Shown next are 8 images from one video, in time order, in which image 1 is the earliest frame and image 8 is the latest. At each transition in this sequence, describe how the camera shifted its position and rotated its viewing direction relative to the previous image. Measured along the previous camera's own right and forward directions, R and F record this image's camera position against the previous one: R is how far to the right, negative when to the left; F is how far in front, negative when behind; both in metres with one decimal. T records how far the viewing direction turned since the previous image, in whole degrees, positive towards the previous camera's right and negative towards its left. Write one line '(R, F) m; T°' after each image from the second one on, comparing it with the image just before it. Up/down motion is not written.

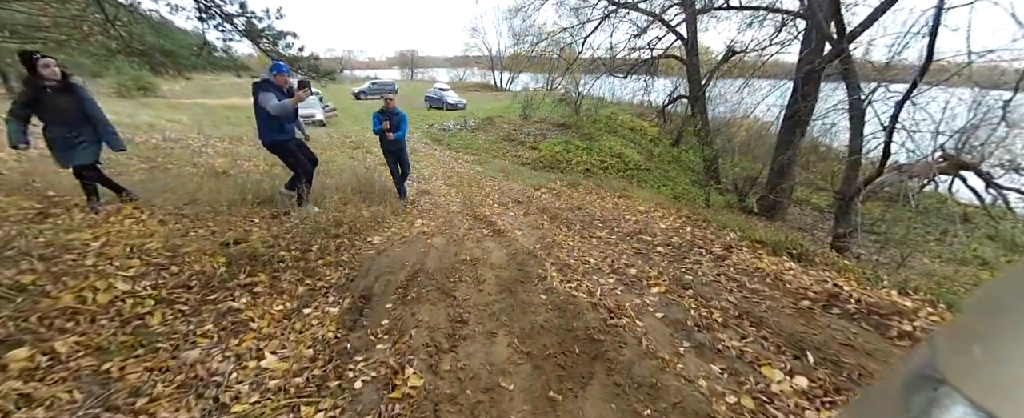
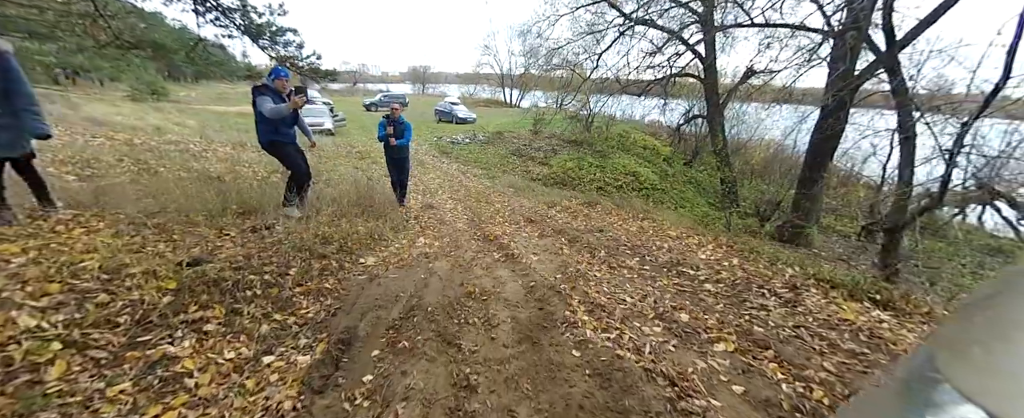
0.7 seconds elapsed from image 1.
(-0.2, +0.7) m; -1°
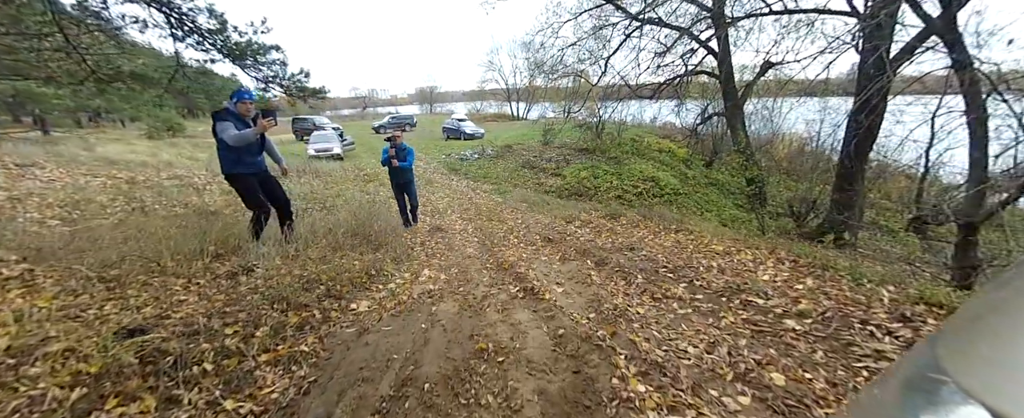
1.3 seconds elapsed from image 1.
(0.0, +0.7) m; -2°
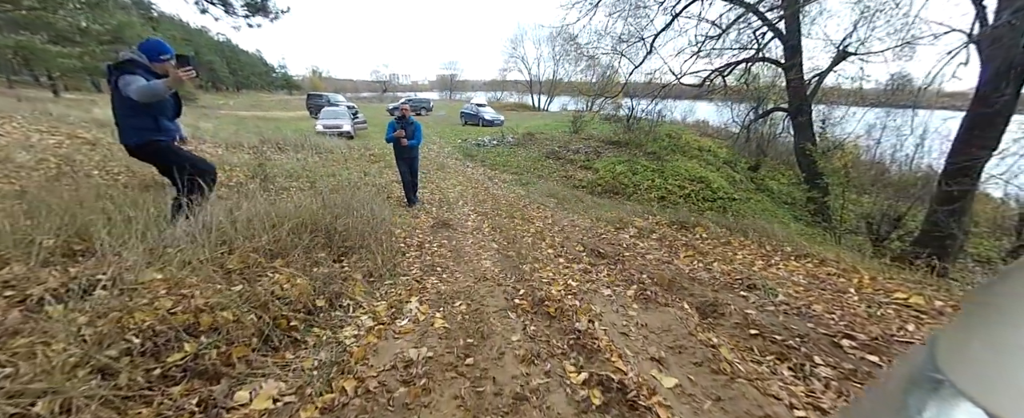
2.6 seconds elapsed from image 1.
(-0.3, +1.8) m; -2°
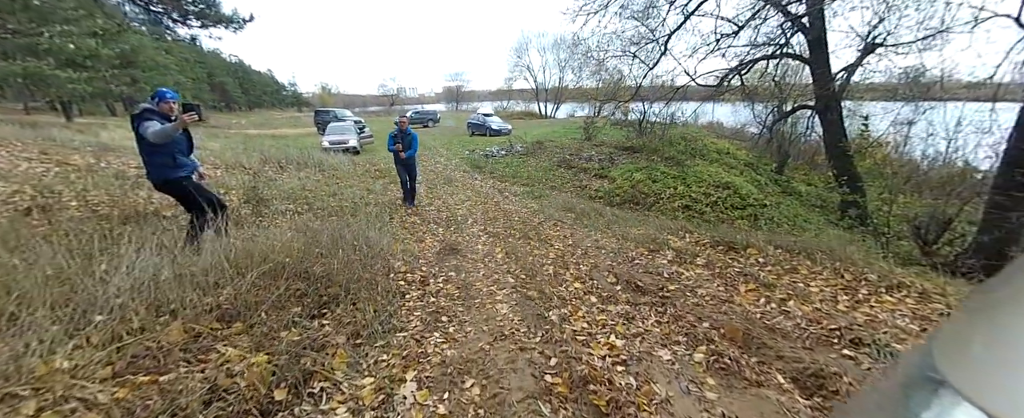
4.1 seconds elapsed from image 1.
(-0.1, +0.6) m; -2°
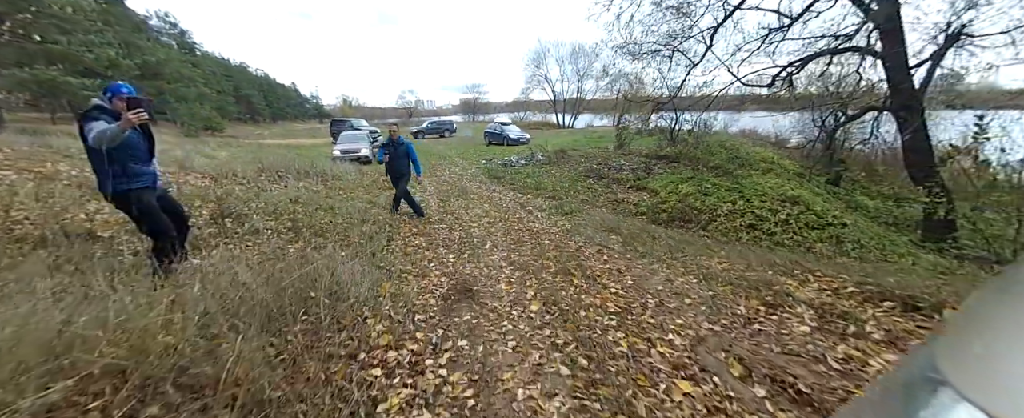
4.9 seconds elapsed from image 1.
(-0.3, +1.4) m; -3°
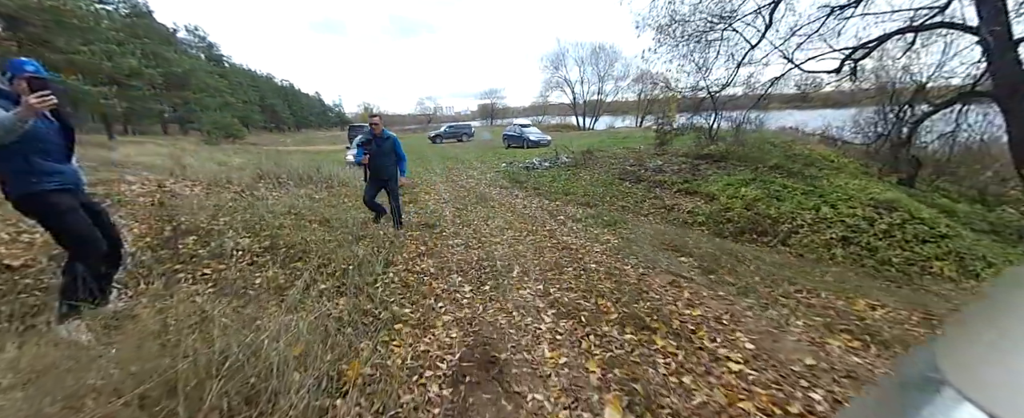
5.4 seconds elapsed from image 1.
(-0.2, +1.3) m; -3°
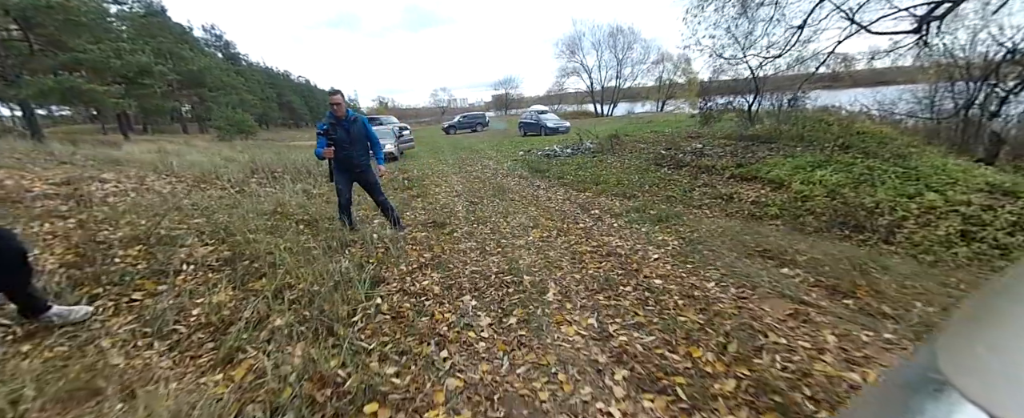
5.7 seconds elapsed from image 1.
(-0.1, +1.1) m; -3°
